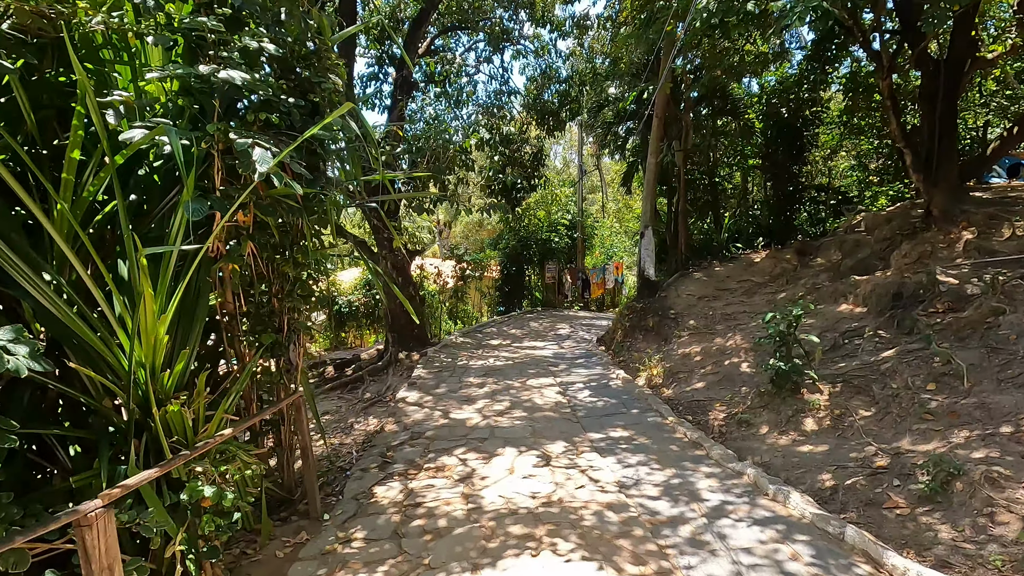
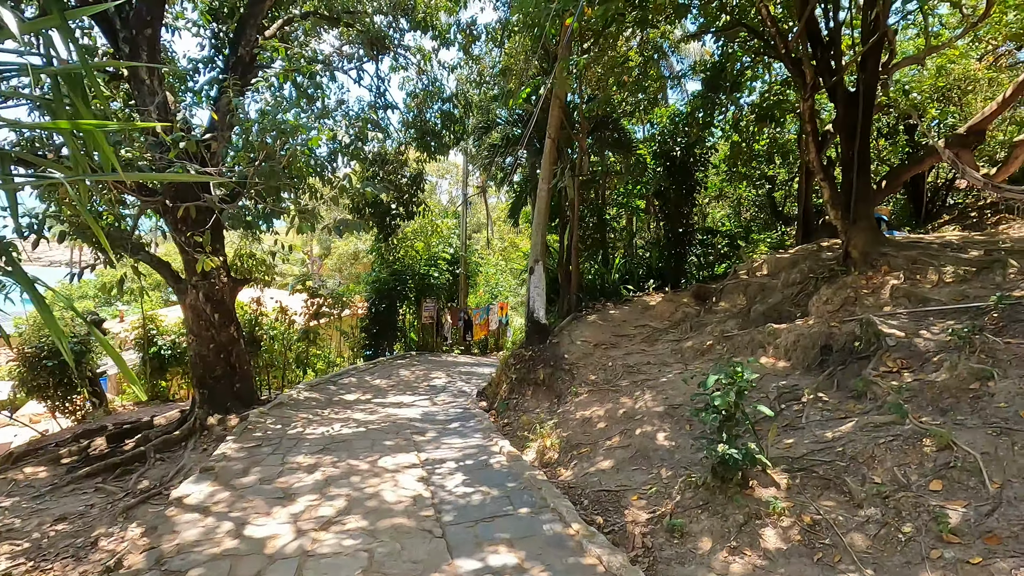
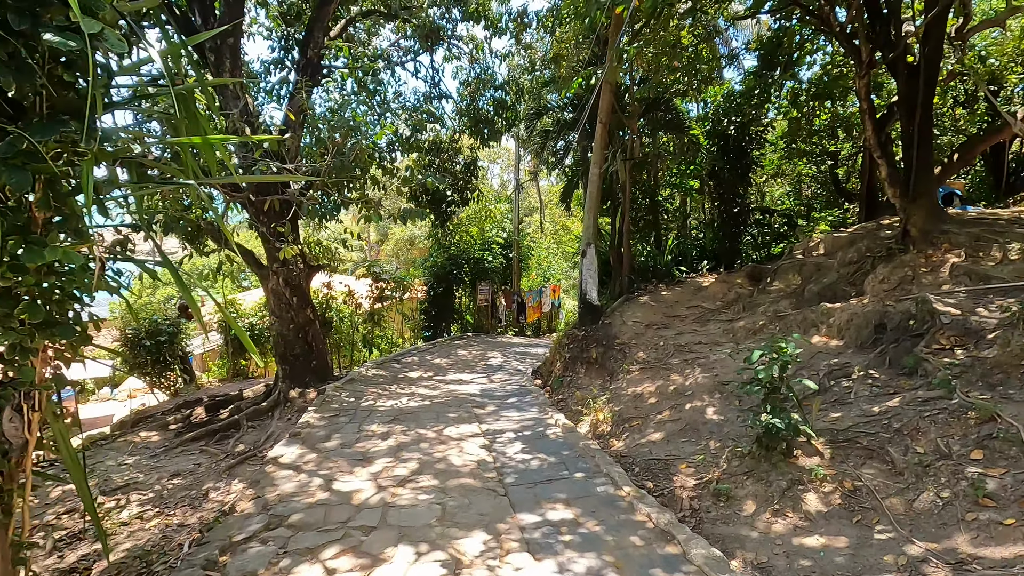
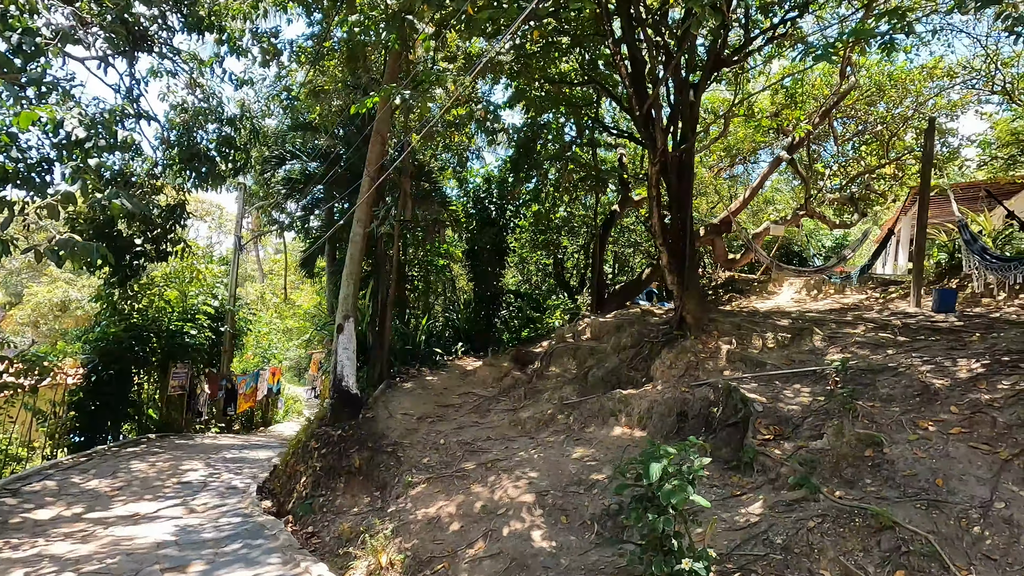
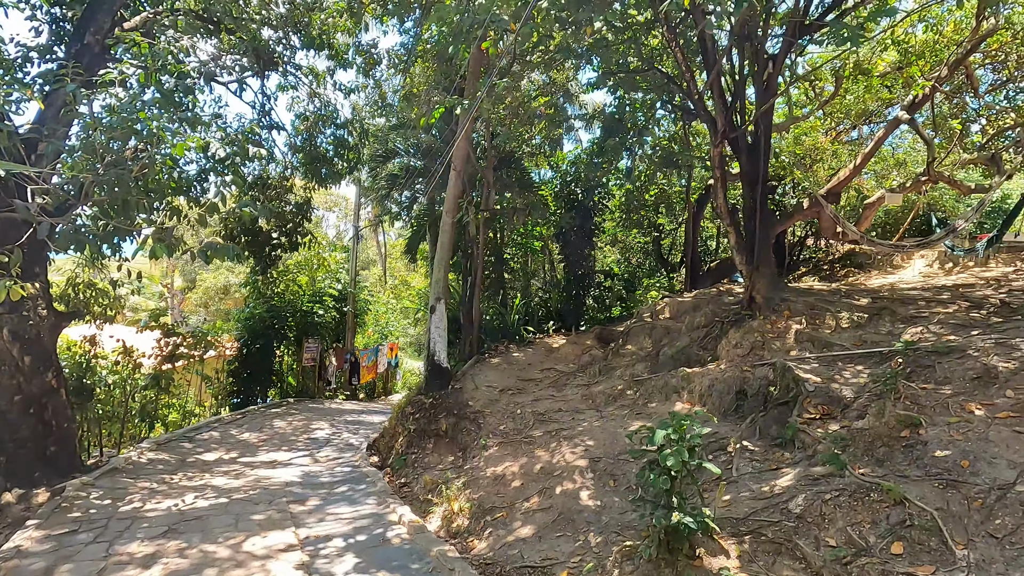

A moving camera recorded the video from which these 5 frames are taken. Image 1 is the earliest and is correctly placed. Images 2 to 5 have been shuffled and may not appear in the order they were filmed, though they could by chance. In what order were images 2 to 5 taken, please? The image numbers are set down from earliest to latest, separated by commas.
3, 2, 5, 4
